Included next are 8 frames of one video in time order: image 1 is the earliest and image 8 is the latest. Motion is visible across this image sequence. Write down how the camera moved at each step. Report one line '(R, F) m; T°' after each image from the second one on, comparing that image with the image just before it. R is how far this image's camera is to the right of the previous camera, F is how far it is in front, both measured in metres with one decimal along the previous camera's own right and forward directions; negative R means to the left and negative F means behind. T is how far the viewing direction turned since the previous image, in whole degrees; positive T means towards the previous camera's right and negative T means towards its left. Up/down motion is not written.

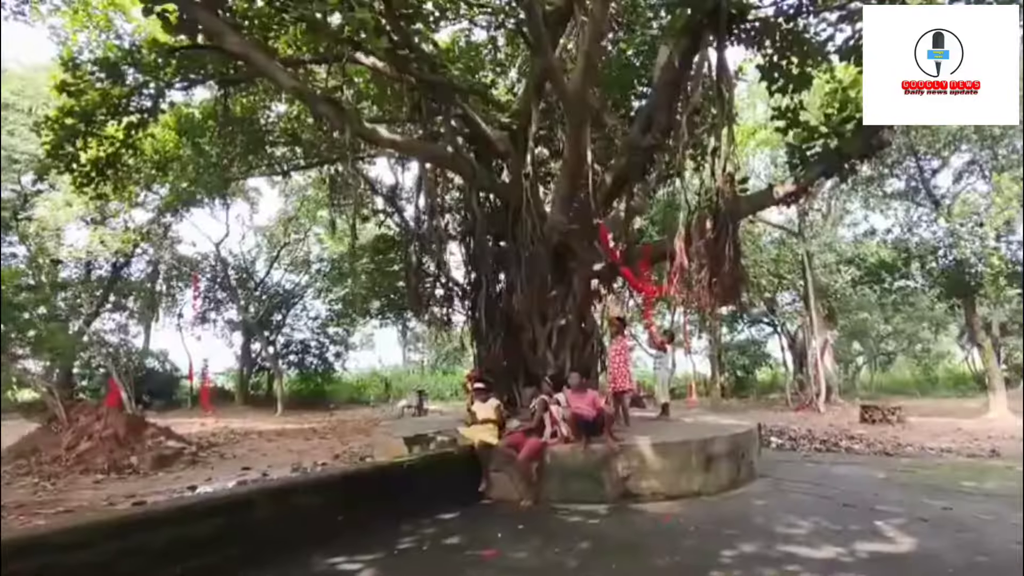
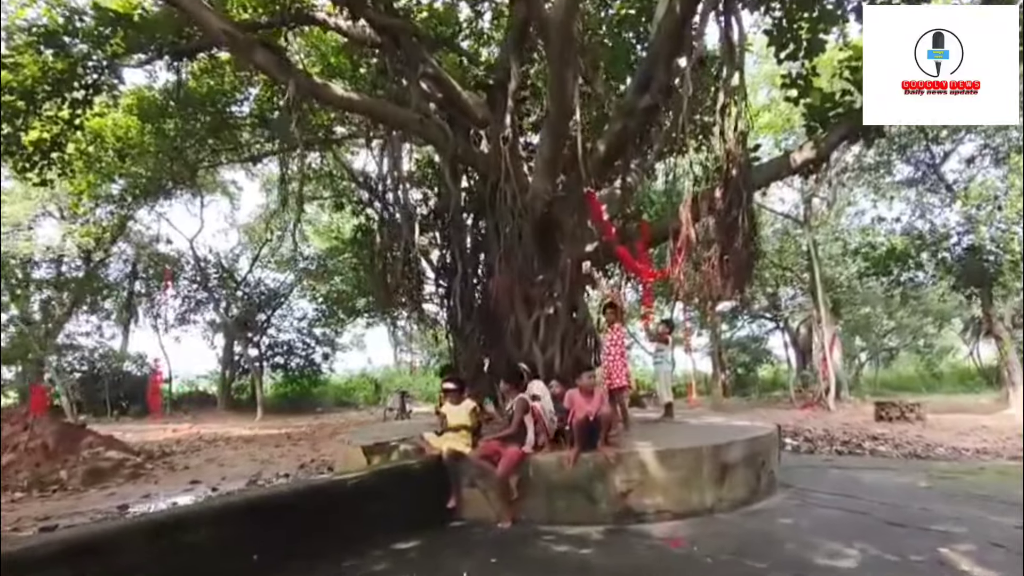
(+0.1, +0.5) m; 0°
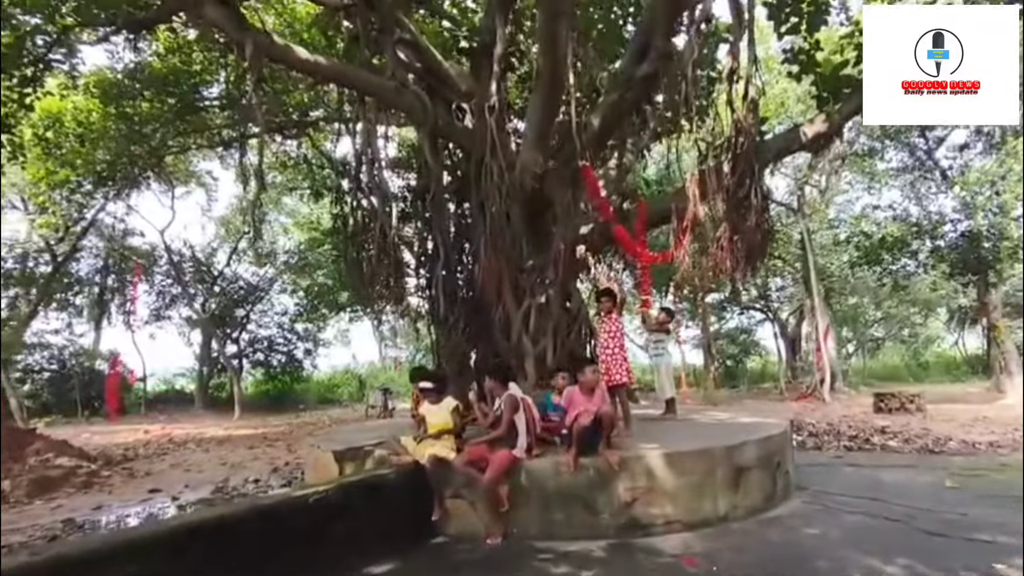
(0.0, +0.3) m; +1°
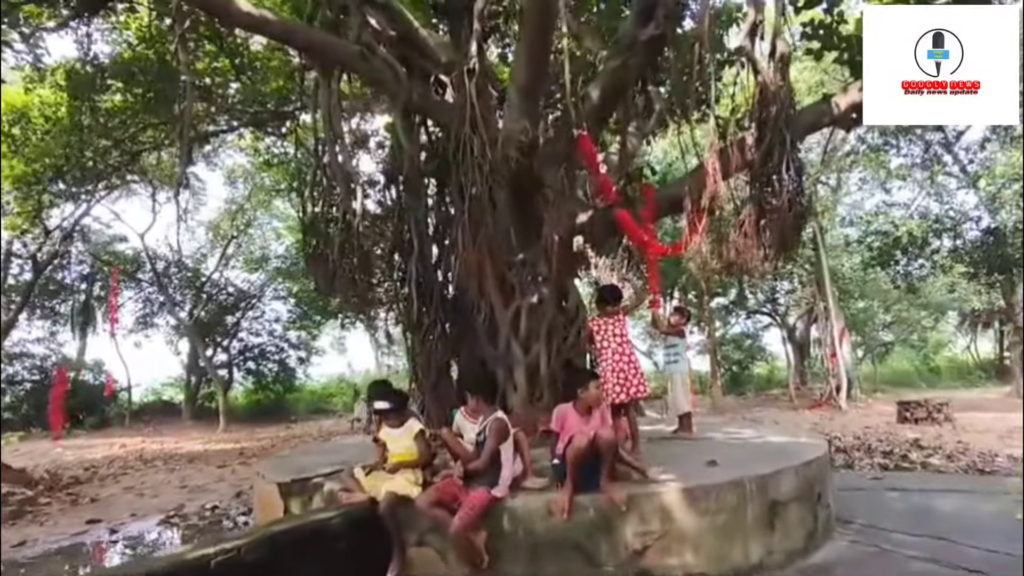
(+0.1, +0.5) m; 0°
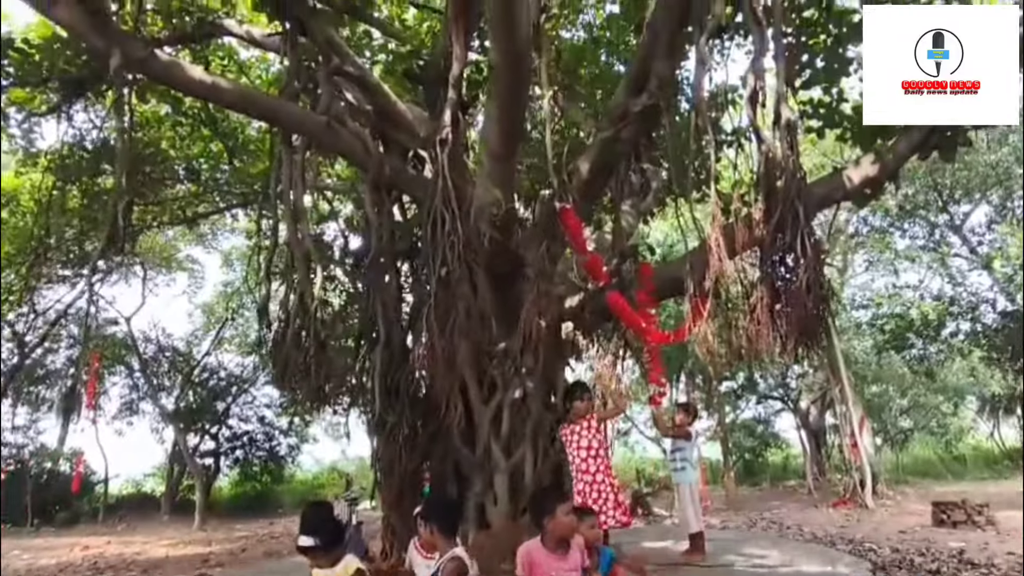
(+0.1, +0.5) m; -1°
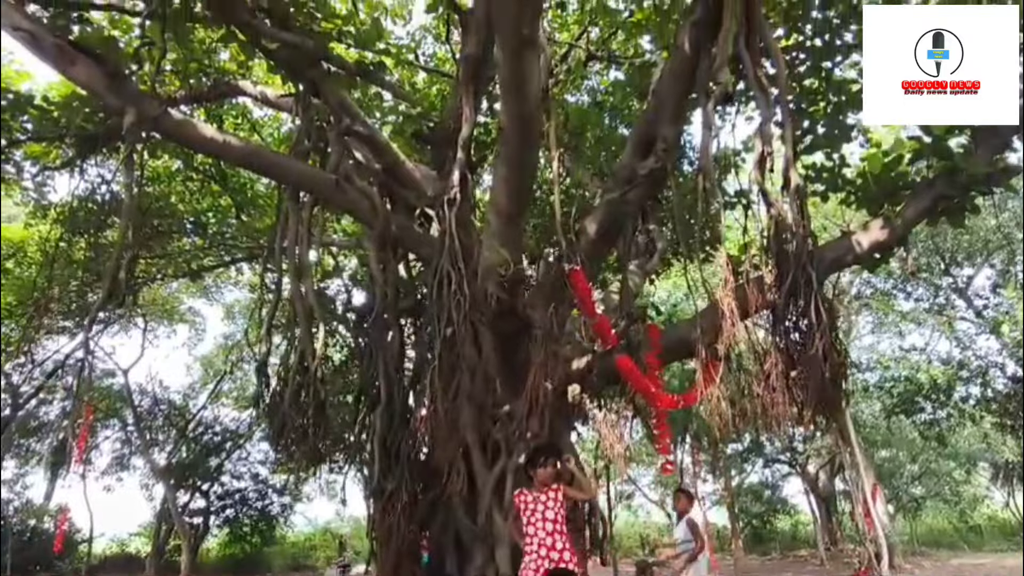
(0.0, +0.2) m; 0°
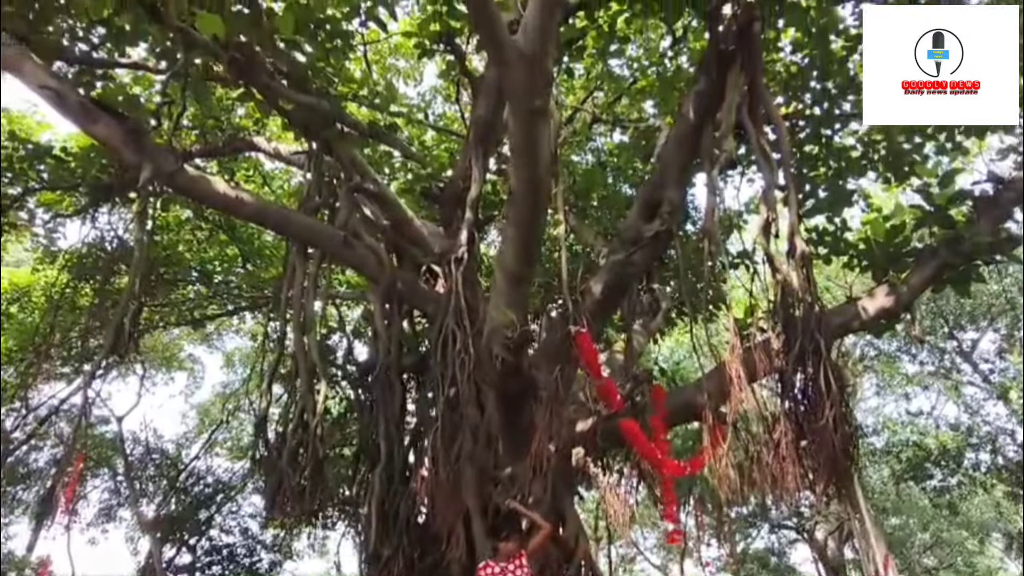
(0.0, +0.1) m; 0°
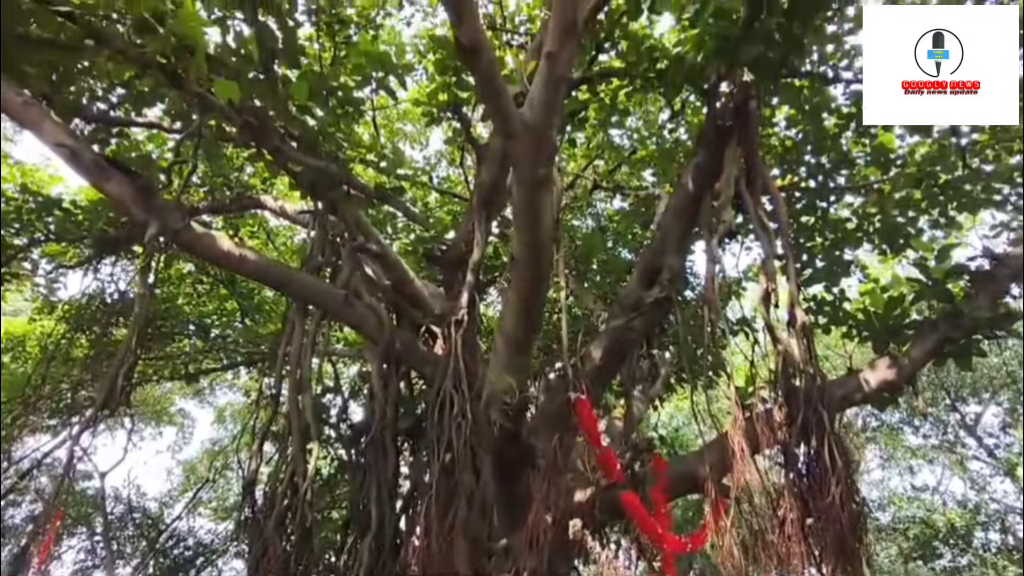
(0.0, 0.0) m; 0°
